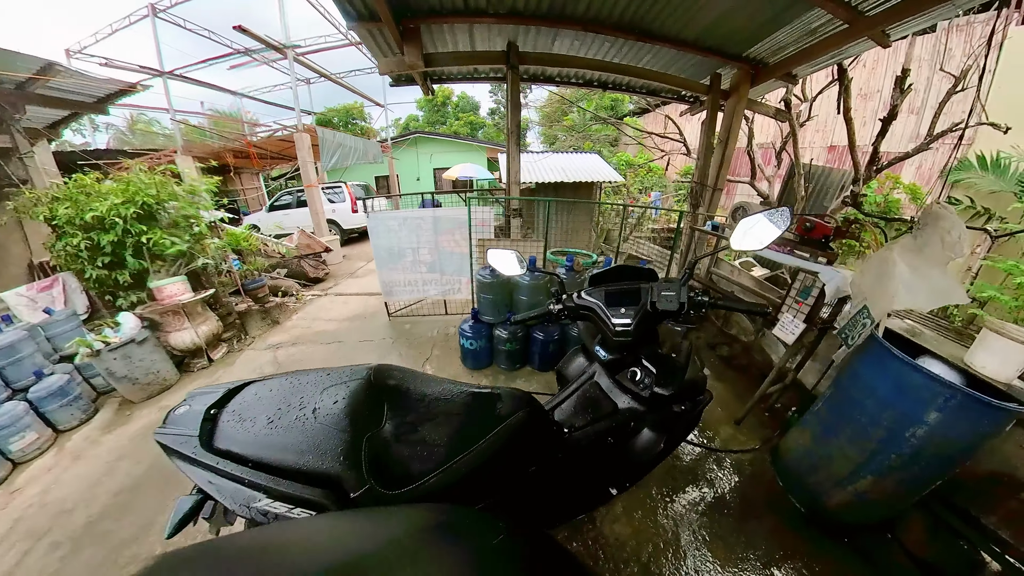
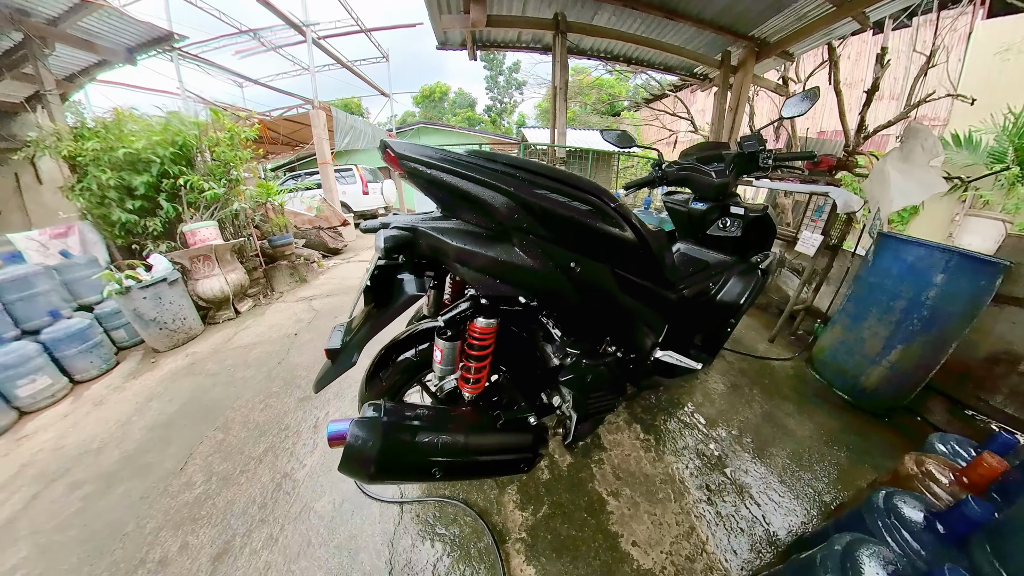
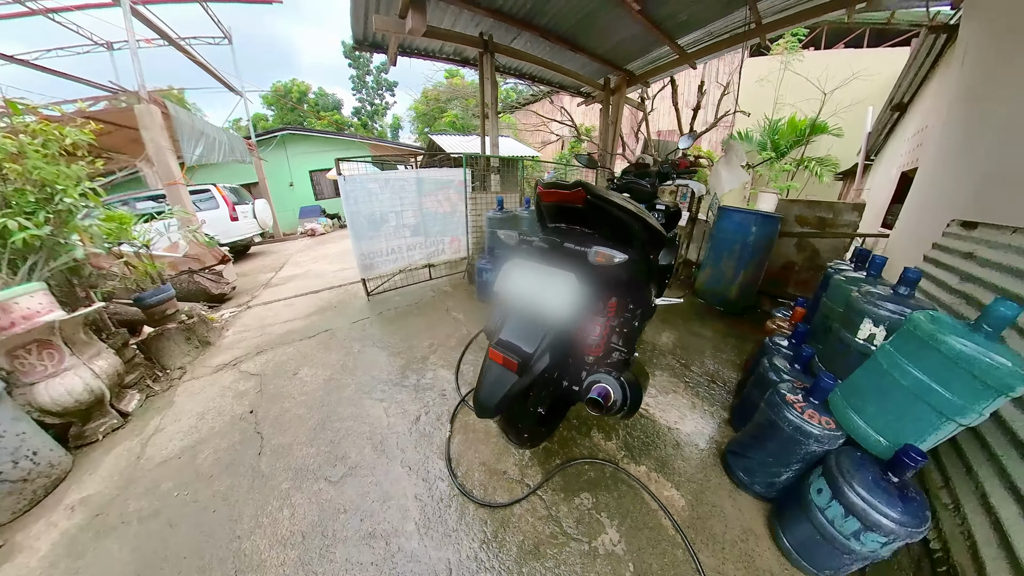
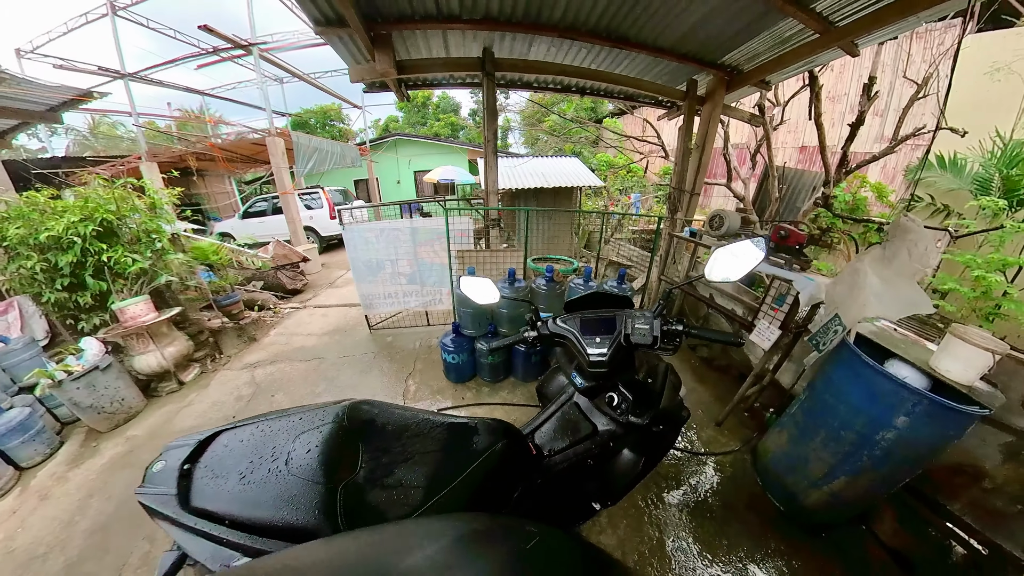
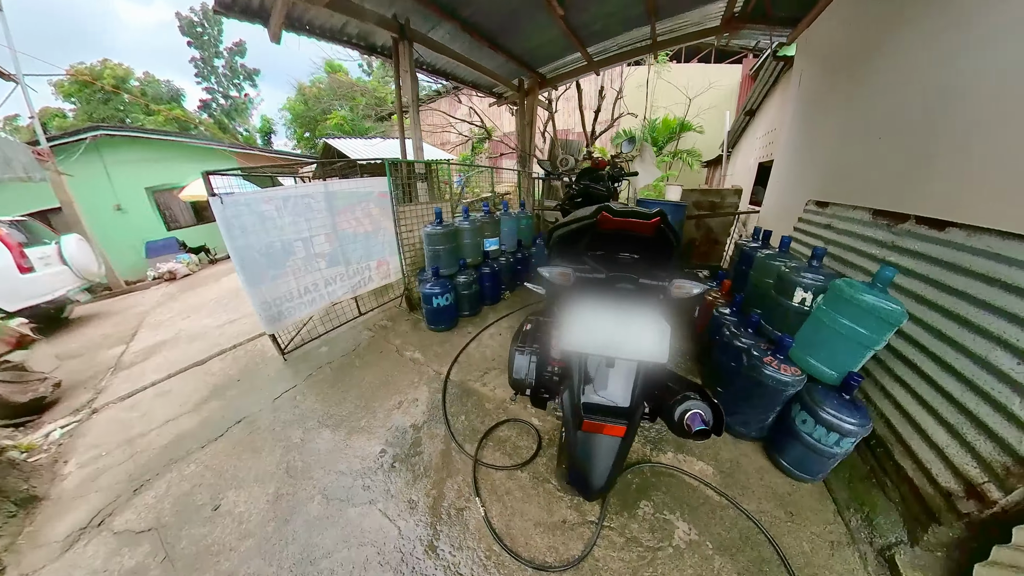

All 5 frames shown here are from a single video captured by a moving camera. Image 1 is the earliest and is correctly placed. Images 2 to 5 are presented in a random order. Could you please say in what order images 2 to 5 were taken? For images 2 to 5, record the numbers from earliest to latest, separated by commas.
4, 2, 3, 5
